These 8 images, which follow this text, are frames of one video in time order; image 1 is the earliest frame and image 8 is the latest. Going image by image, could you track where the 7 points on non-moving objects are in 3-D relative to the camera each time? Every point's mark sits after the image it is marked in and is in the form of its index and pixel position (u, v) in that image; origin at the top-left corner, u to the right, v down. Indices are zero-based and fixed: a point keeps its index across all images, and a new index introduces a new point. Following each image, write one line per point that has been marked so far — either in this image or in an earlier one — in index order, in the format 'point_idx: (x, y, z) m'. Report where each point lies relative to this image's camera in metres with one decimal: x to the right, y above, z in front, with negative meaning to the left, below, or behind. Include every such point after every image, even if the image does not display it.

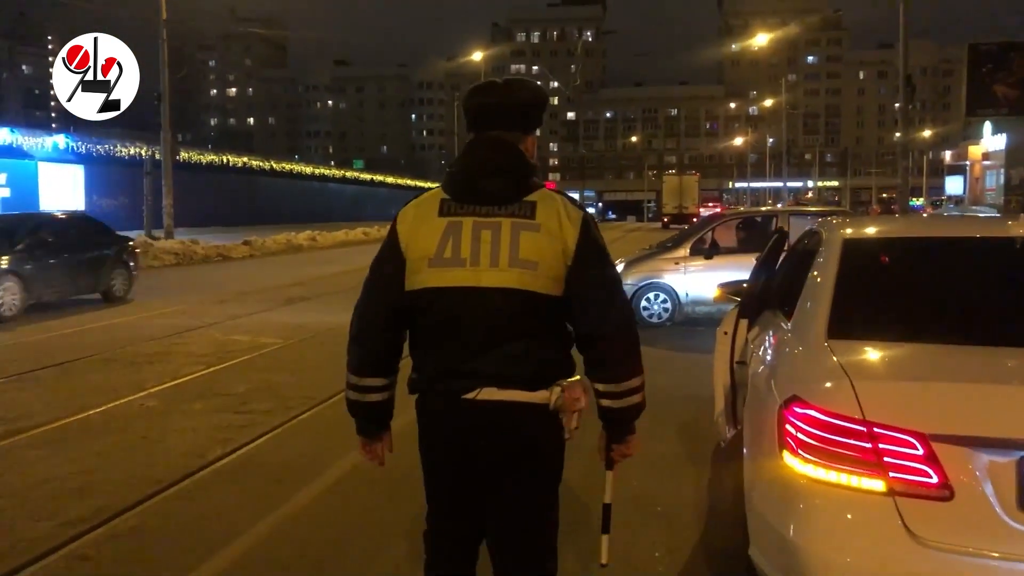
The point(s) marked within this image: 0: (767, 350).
0: (+1.2, -0.3, +4.1) m
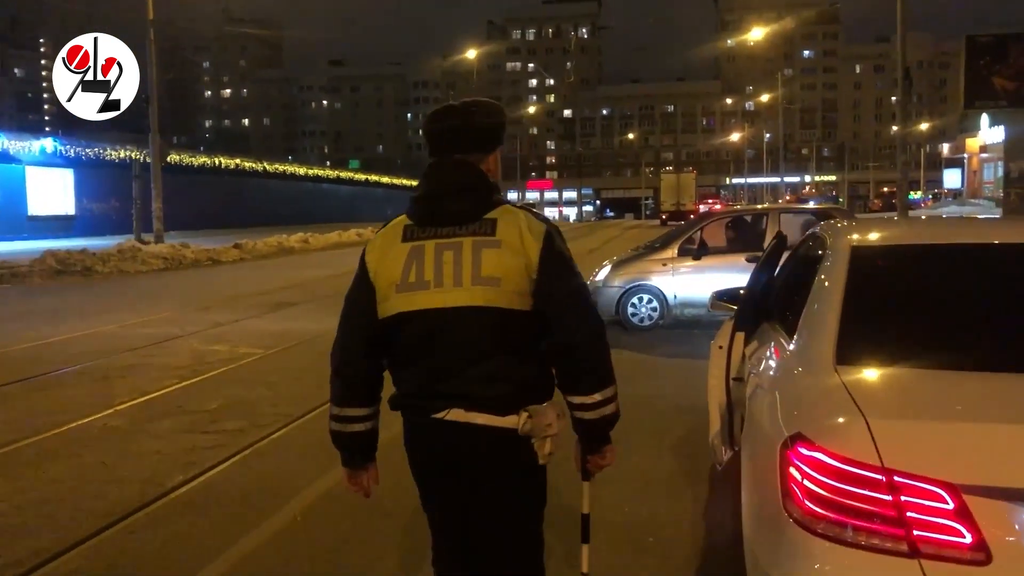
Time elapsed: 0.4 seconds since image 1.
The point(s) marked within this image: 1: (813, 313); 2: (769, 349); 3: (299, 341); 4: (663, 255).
0: (+1.1, -0.3, +3.7) m
1: (+1.2, -0.1, +3.5) m
2: (+1.1, -0.3, +4.0) m
3: (-2.6, -0.7, +11.1) m
4: (+2.0, +0.4, +11.7) m
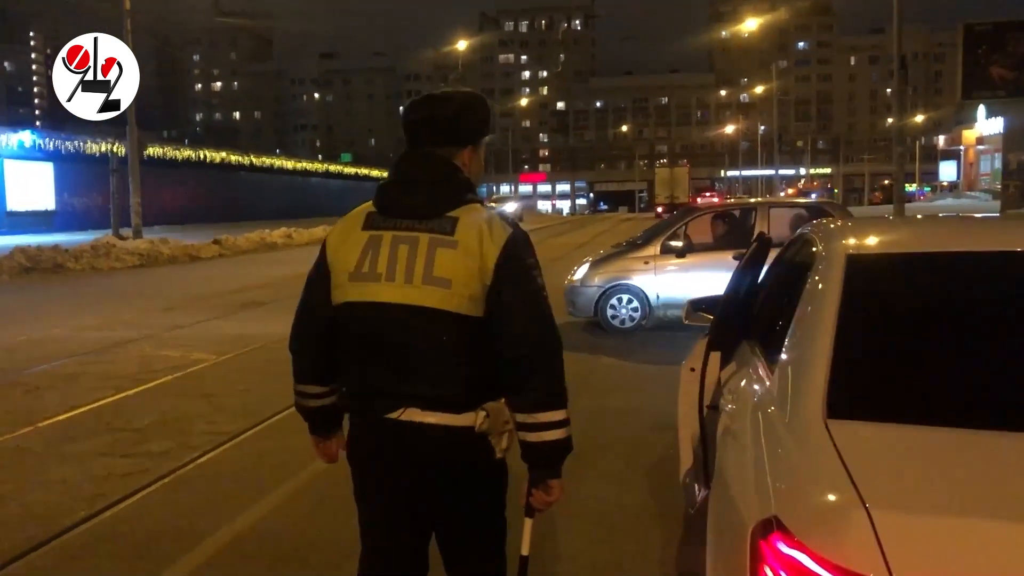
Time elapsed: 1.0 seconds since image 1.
0: (+0.8, -0.4, +3.1) m
1: (+0.9, -0.2, +2.9) m
2: (+0.9, -0.4, +3.3) m
3: (-2.9, -0.7, +10.4) m
4: (+1.7, +0.4, +11.0) m
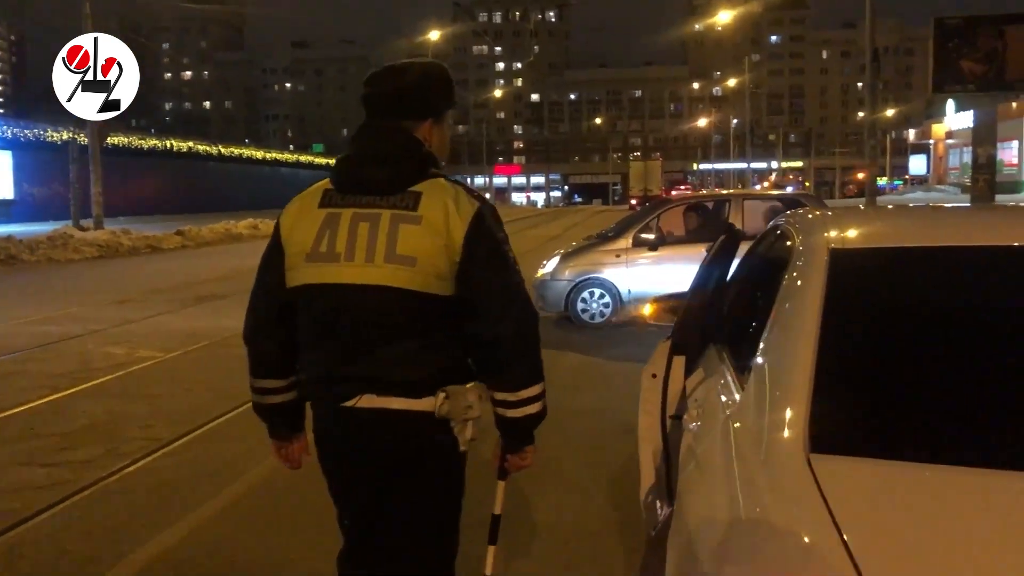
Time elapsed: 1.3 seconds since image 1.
0: (+0.6, -0.4, +2.7) m
1: (+0.7, -0.2, +2.5) m
2: (+0.7, -0.4, +3.0) m
3: (-3.3, -0.6, +9.9) m
4: (+1.2, +0.5, +10.7) m
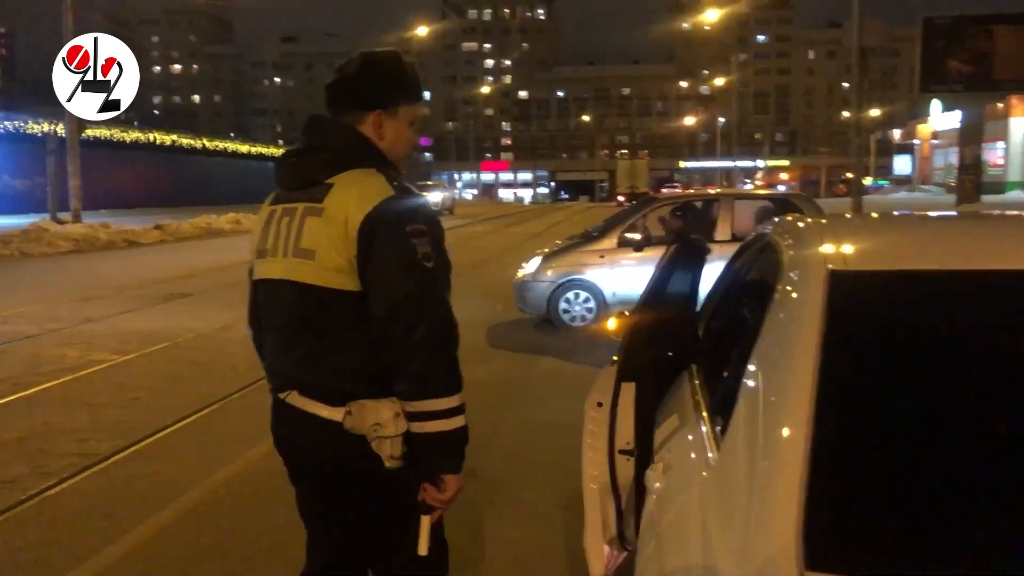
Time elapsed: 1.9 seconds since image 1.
0: (+0.5, -0.4, +2.4) m
1: (+0.6, -0.2, +2.2) m
2: (+0.5, -0.4, +2.7) m
3: (-3.6, -0.6, +9.6) m
4: (+1.0, +0.5, +10.4) m
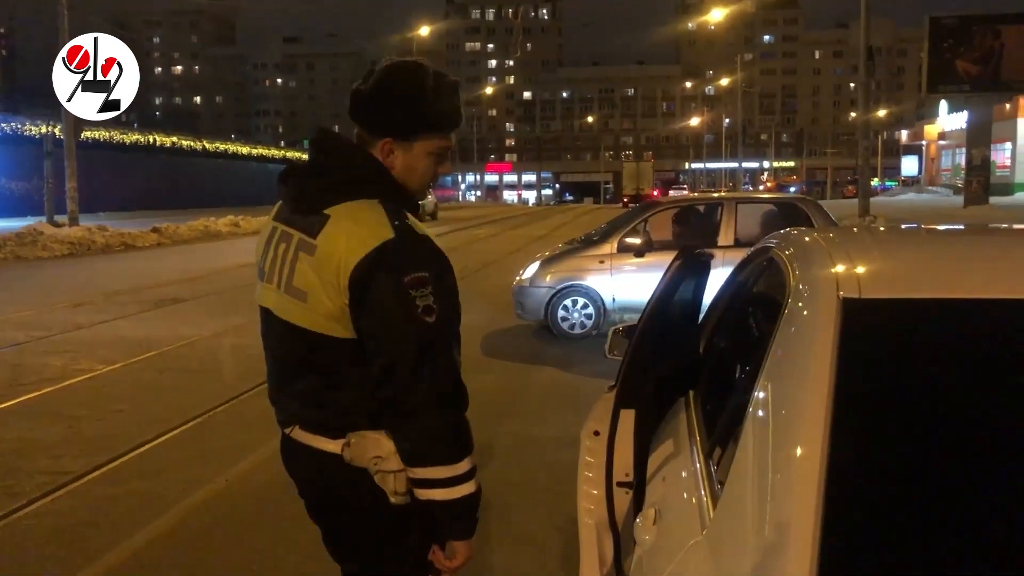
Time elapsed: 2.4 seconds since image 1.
0: (+0.4, -0.5, +2.1) m
1: (+0.5, -0.3, +1.9) m
2: (+0.5, -0.5, +2.4) m
3: (-3.6, -0.6, +9.3) m
4: (+1.0, +0.4, +10.0) m
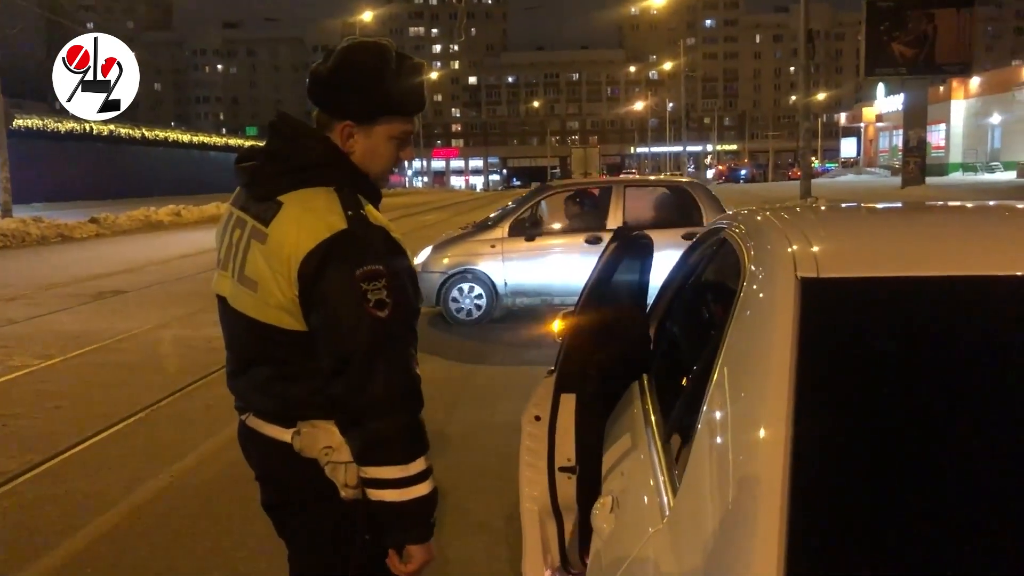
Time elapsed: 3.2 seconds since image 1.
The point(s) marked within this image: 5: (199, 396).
0: (+0.3, -0.4, +2.1) m
1: (+0.4, -0.2, +1.9) m
2: (+0.3, -0.4, +2.4) m
3: (-4.1, -0.6, +9.0) m
4: (+0.4, +0.6, +10.0) m
5: (-2.6, -0.9, +7.5) m
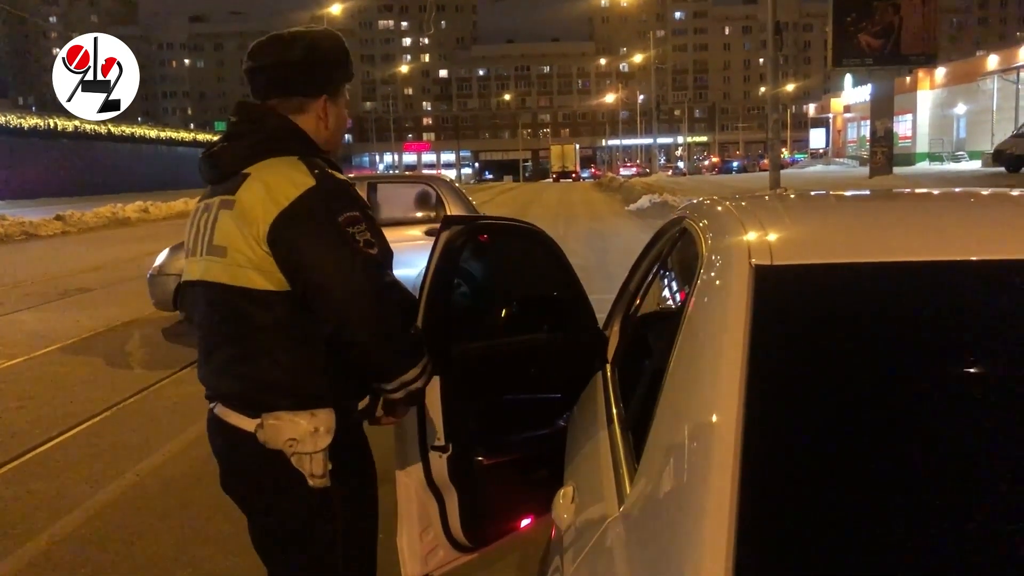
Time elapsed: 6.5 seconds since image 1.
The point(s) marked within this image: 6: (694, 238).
0: (+0.2, -0.4, +2.1) m
1: (+0.4, -0.2, +1.9) m
2: (+0.2, -0.4, +2.4) m
3: (-4.4, -0.5, +8.9) m
4: (0.0, +0.7, +10.0) m
5: (-2.8, -0.9, +7.4) m
6: (+0.5, +0.1, +2.5) m
